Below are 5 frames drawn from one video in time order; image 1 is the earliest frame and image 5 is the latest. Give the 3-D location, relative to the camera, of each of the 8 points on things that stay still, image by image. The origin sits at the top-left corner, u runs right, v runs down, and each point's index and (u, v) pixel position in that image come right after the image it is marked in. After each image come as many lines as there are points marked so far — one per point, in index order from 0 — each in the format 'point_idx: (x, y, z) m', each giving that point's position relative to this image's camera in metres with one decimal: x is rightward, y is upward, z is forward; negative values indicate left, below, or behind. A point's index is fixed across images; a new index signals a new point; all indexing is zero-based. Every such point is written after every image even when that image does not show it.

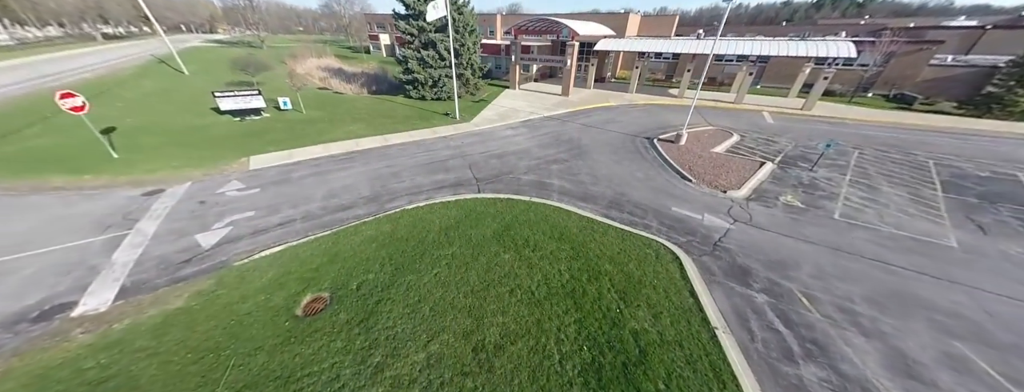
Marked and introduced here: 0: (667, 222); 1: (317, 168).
0: (+4.4, -0.7, +7.4) m
1: (-7.2, +1.0, +9.6) m
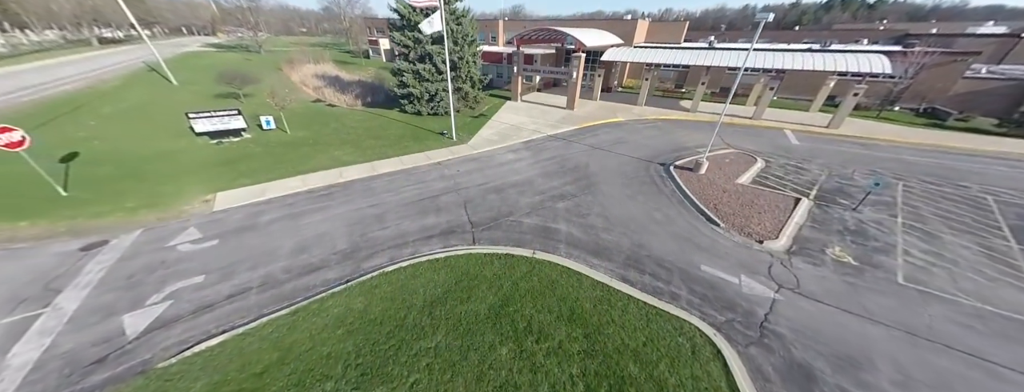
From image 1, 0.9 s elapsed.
0: (+4.4, -2.2, +6.2) m
1: (-7.2, -0.4, +8.4) m
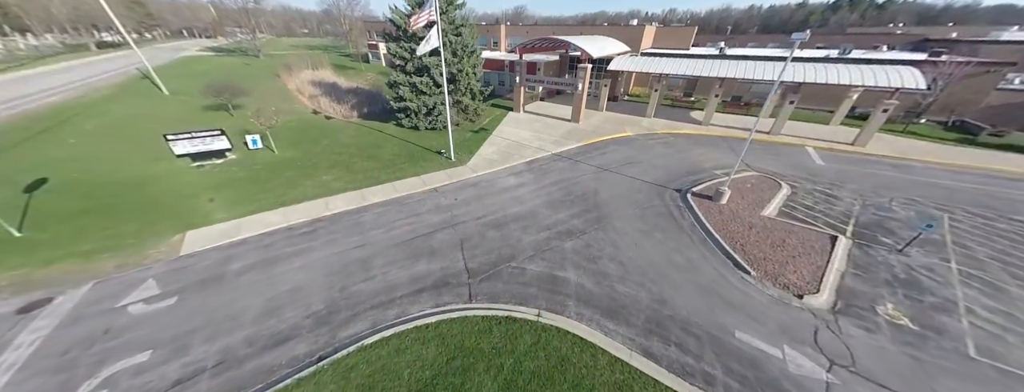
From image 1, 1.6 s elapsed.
0: (+4.5, -3.4, +5.2) m
1: (-7.1, -1.6, +7.5) m
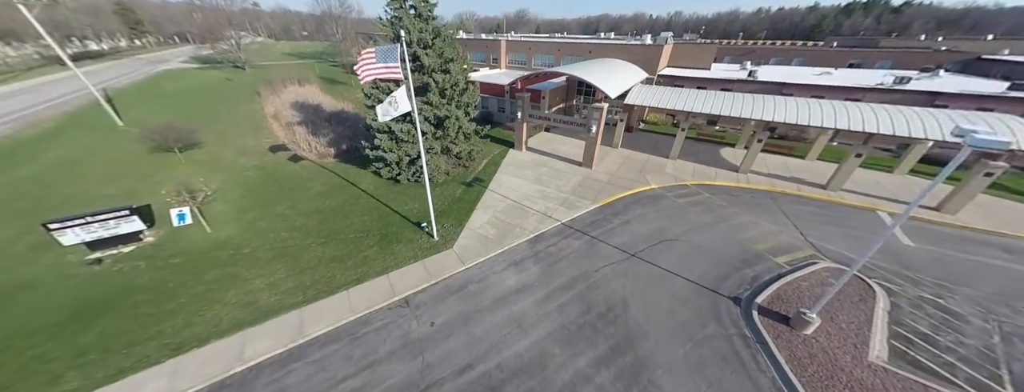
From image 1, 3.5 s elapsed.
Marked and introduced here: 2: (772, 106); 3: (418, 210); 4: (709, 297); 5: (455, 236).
0: (+4.4, -7.0, +2.3) m
1: (-7.2, -5.1, +4.6) m
2: (+15.3, +5.3, +15.1) m
3: (-4.3, -0.6, +11.8) m
4: (+6.2, -3.2, +8.2) m
5: (-2.3, -1.6, +10.5) m
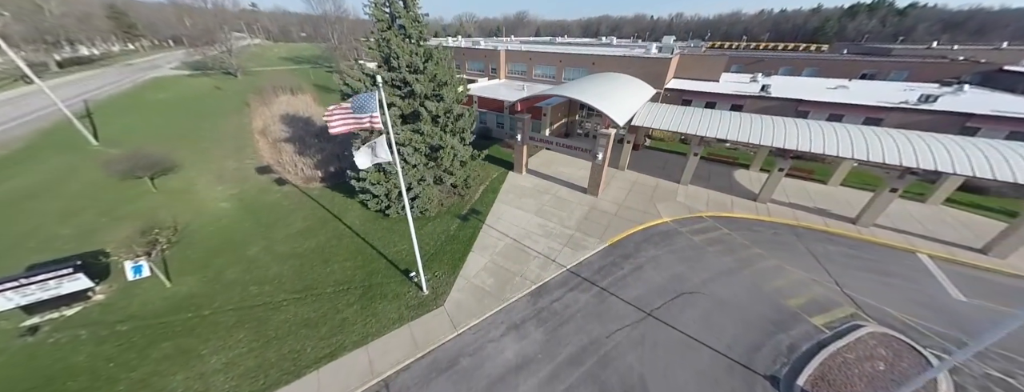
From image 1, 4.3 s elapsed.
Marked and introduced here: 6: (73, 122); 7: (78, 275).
0: (+4.4, -8.7, +1.1) m
1: (-7.2, -6.8, +3.4) m
2: (+15.2, +3.6, +13.9) m
3: (-4.3, -2.3, +10.6) m
4: (+6.2, -4.9, +7.0) m
5: (-2.3, -3.3, +9.3) m
6: (-32.0, +4.9, +19.5) m
7: (-13.5, -2.4, +8.0) m
